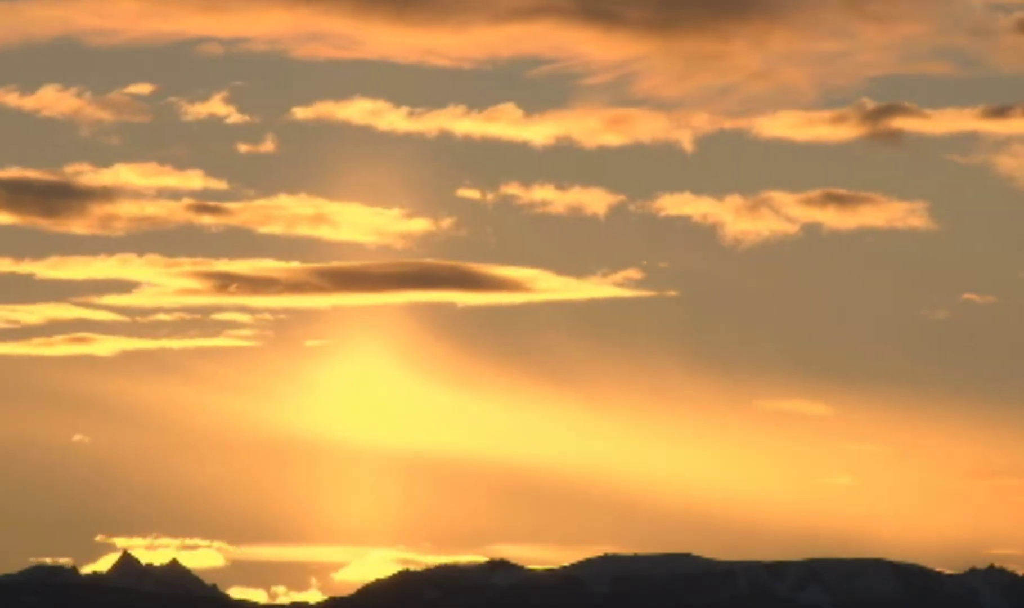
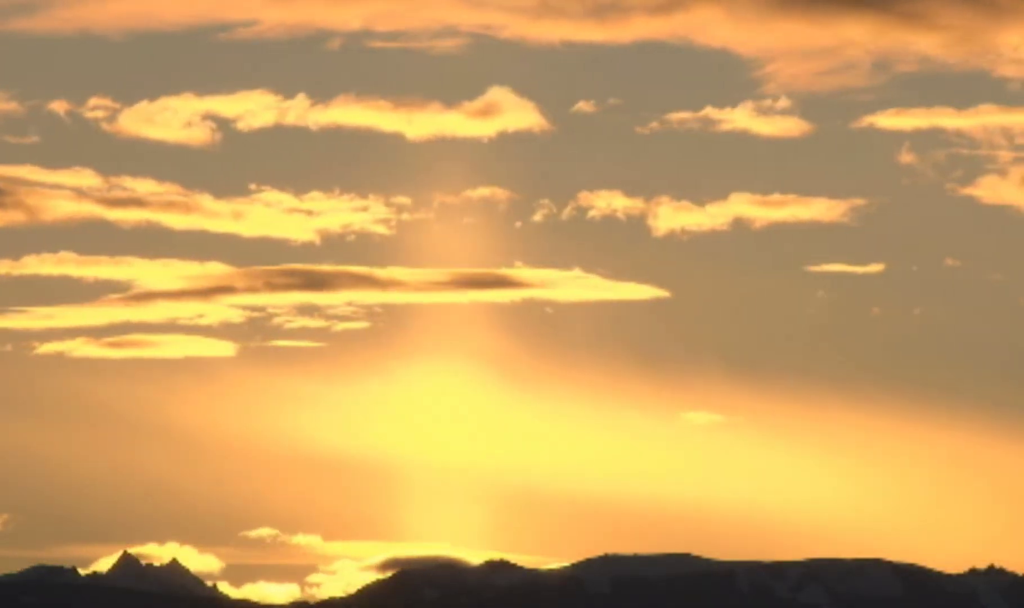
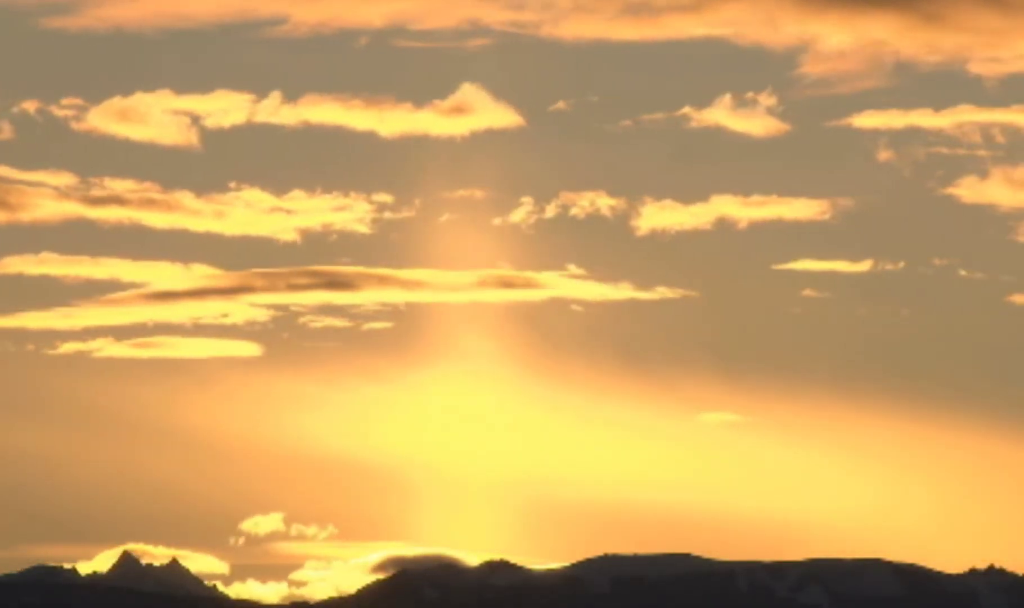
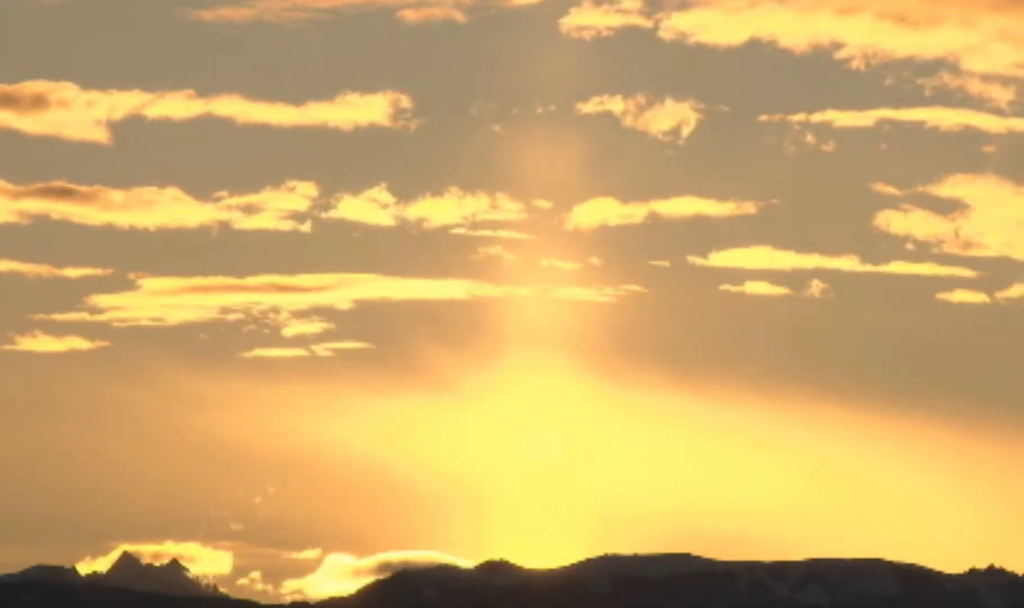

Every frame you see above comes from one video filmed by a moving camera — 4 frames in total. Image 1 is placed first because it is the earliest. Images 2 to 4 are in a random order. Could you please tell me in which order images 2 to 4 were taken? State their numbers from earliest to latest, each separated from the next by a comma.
2, 3, 4
